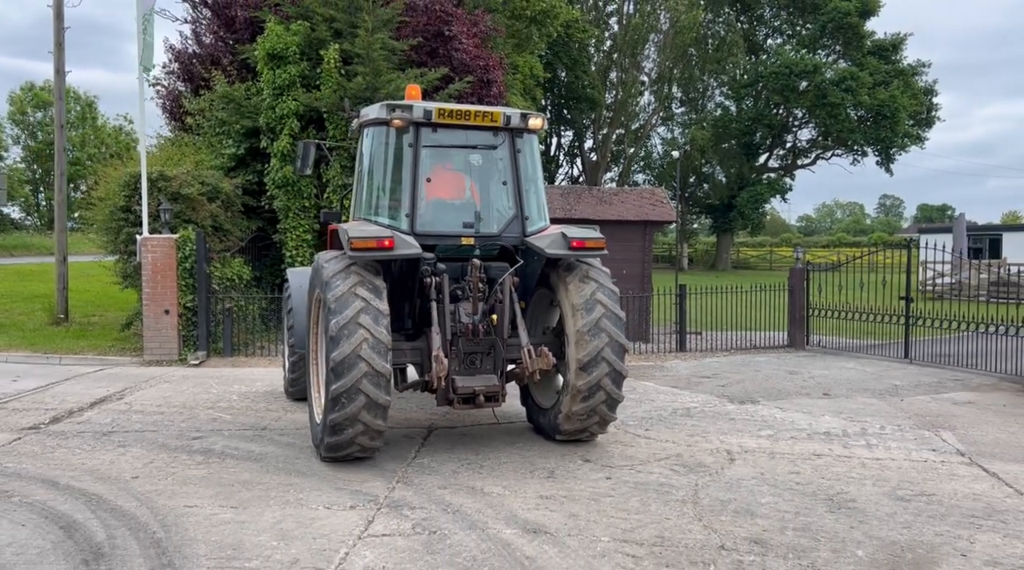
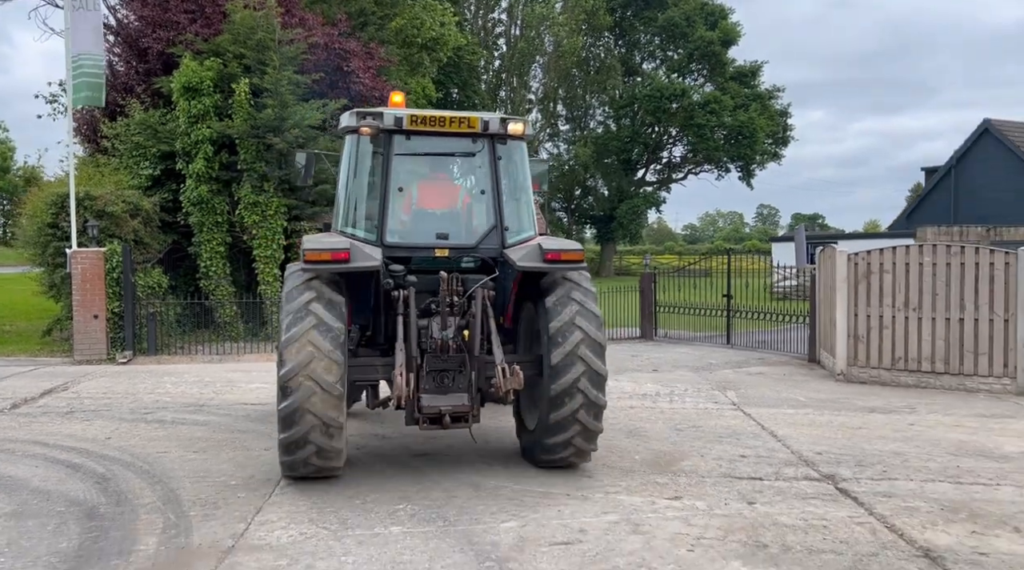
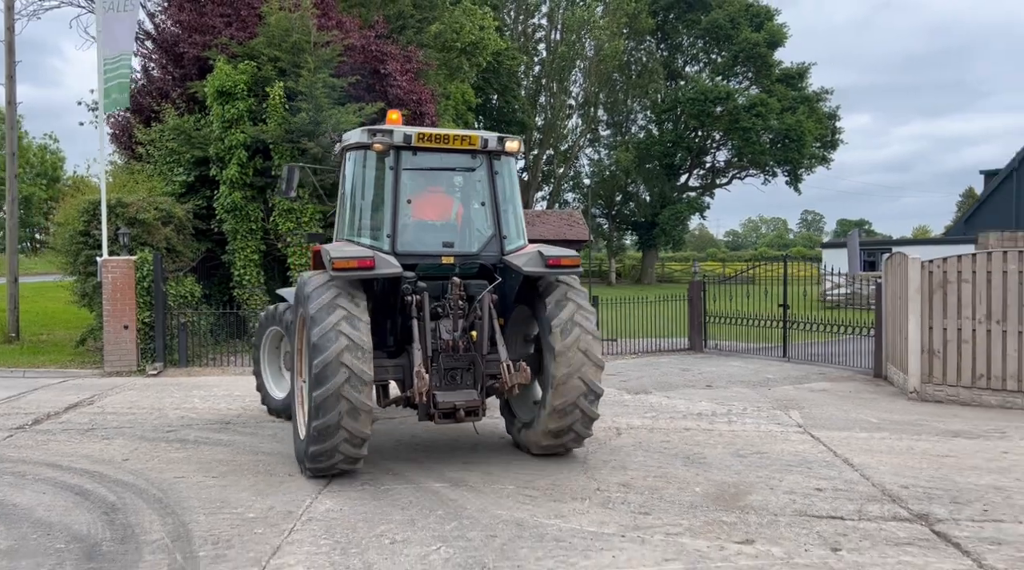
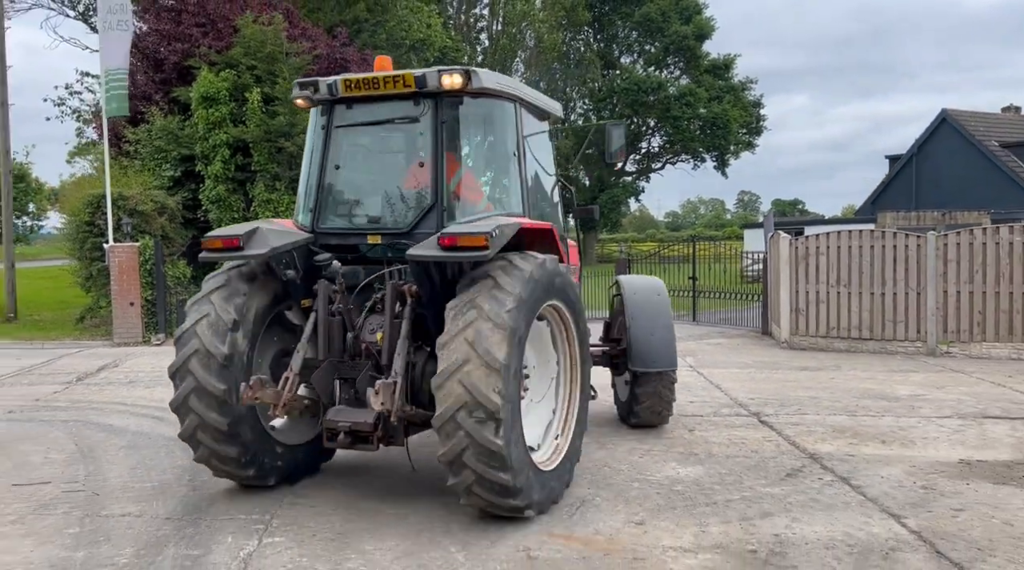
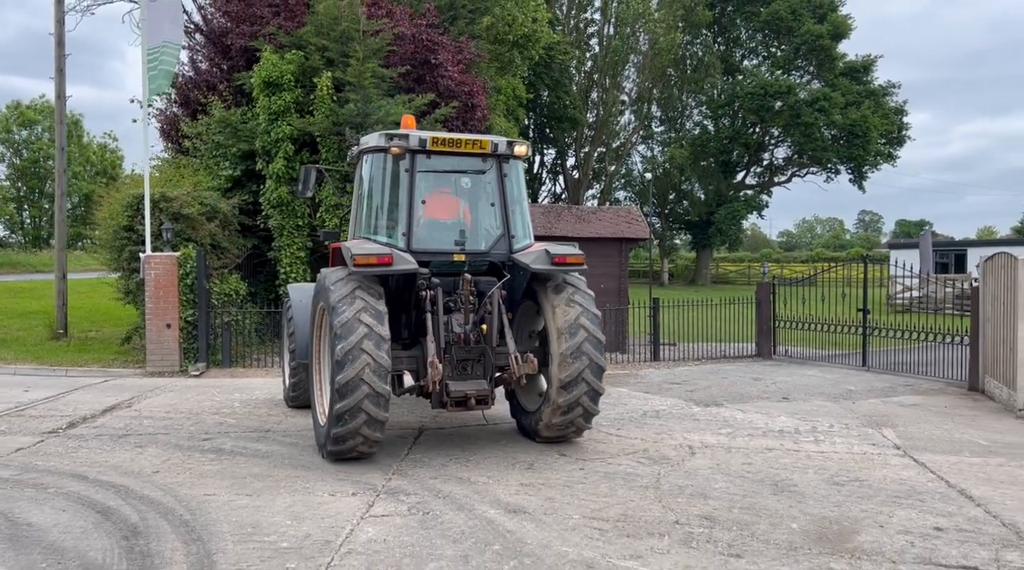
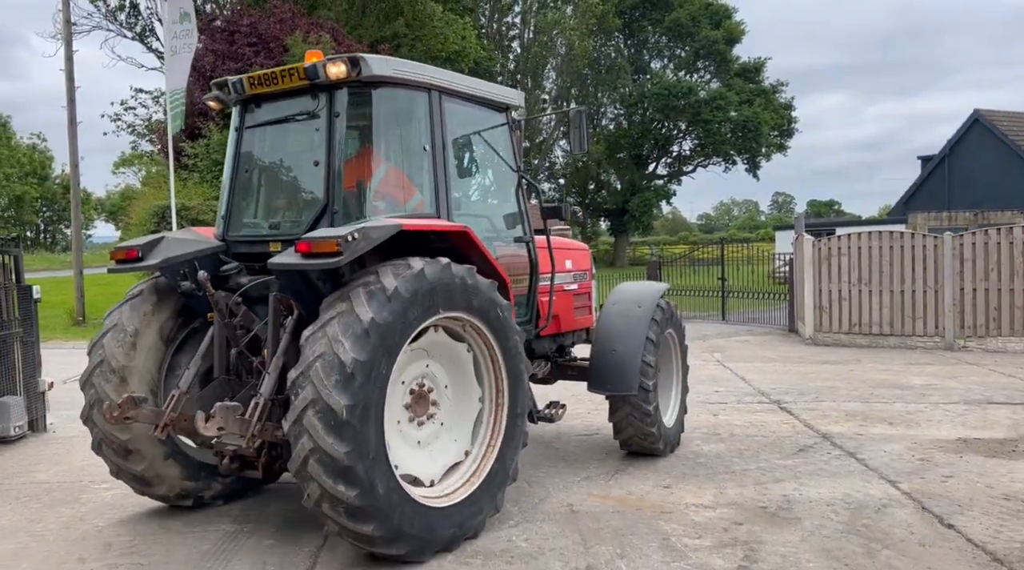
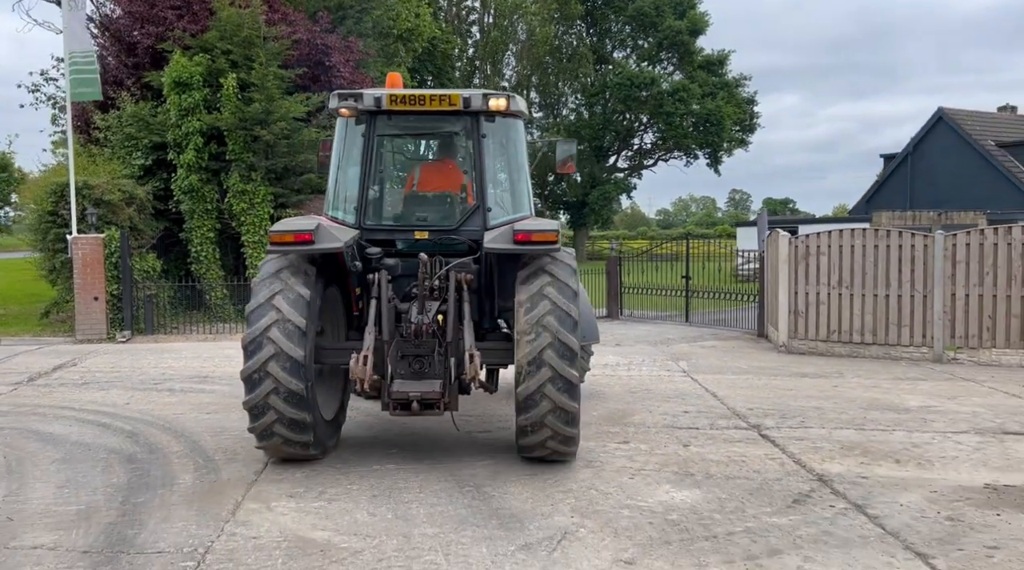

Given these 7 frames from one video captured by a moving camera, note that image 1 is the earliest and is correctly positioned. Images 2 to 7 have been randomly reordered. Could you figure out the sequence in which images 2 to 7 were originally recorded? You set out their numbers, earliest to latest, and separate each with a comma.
5, 3, 2, 7, 4, 6
